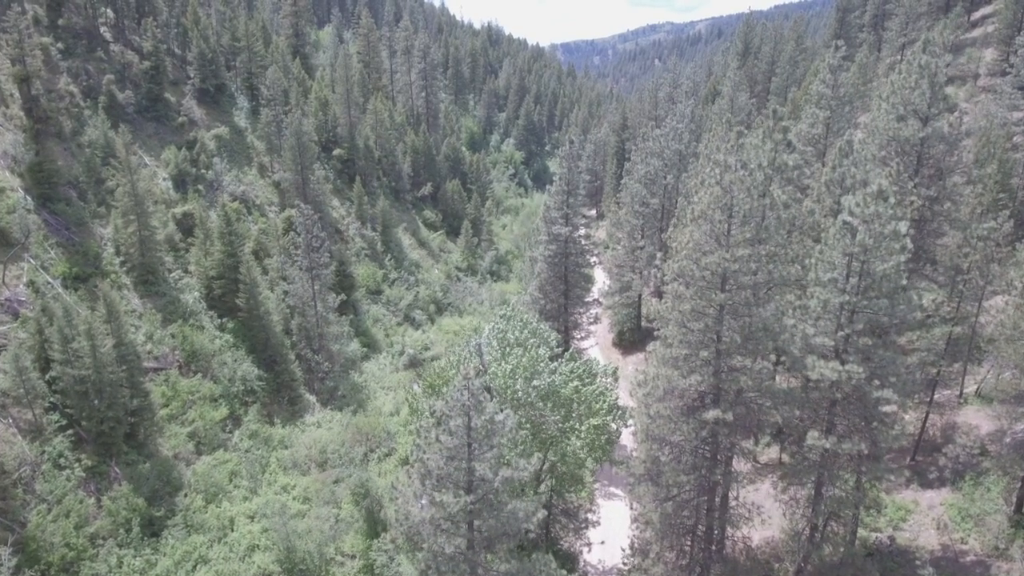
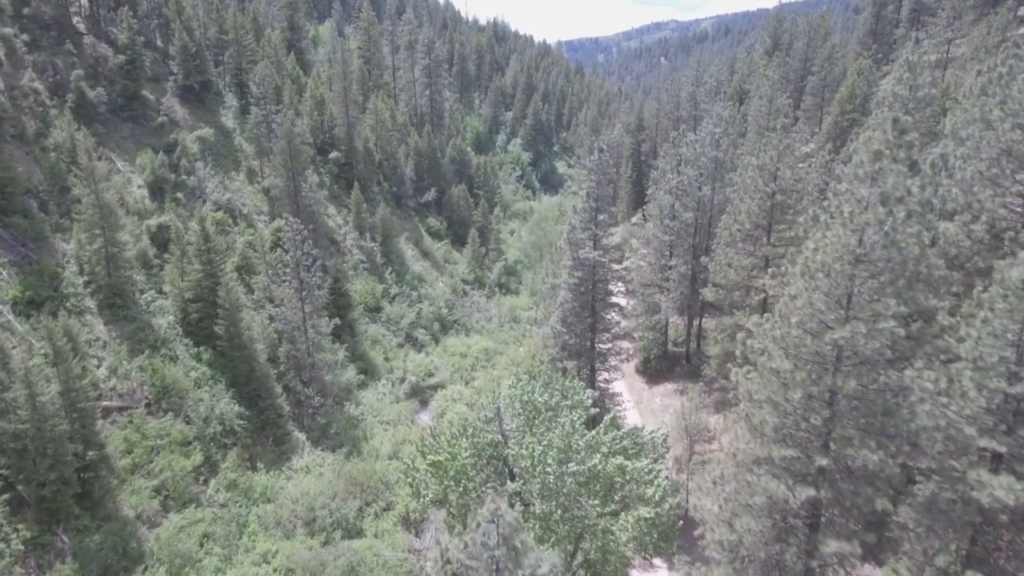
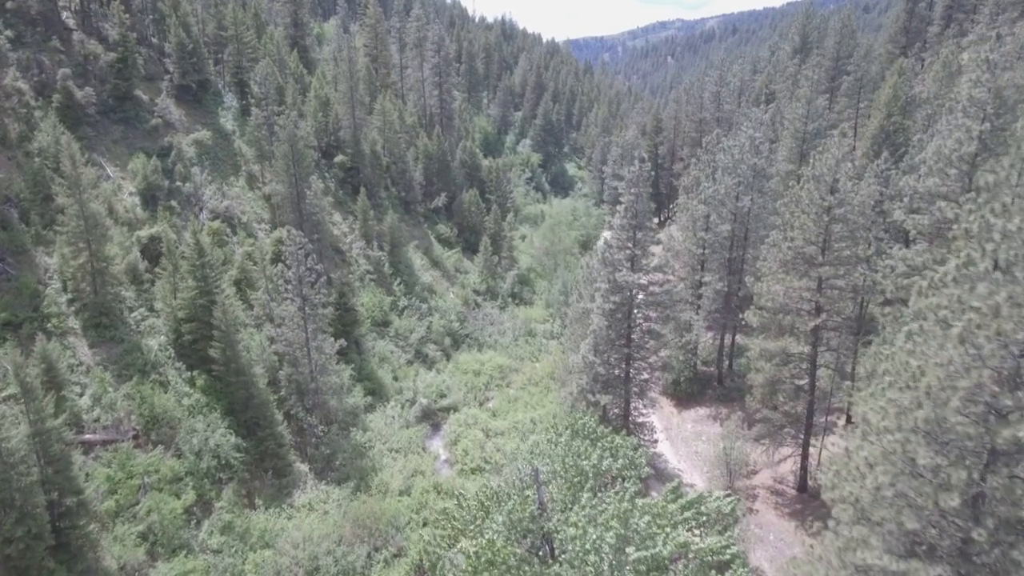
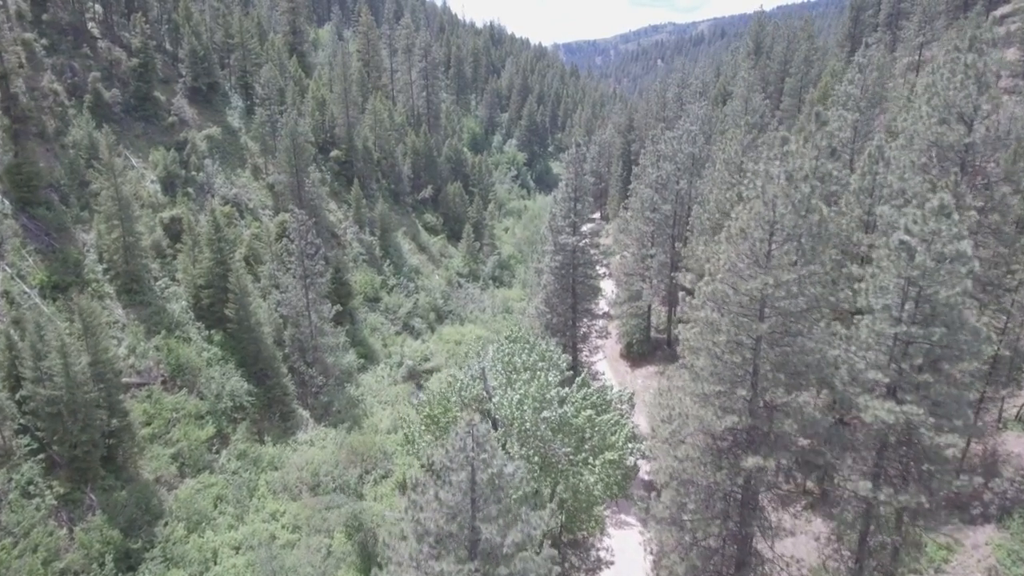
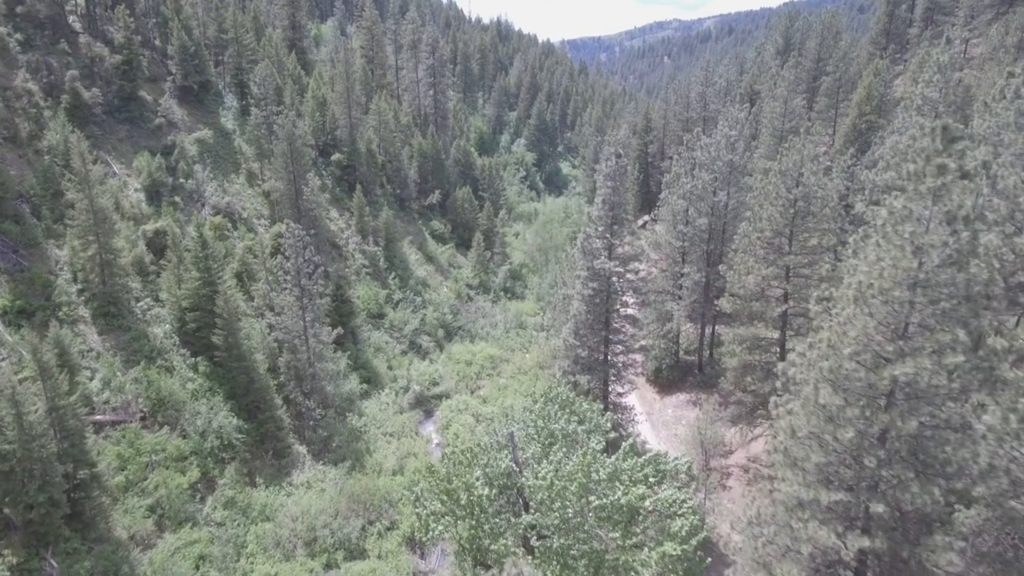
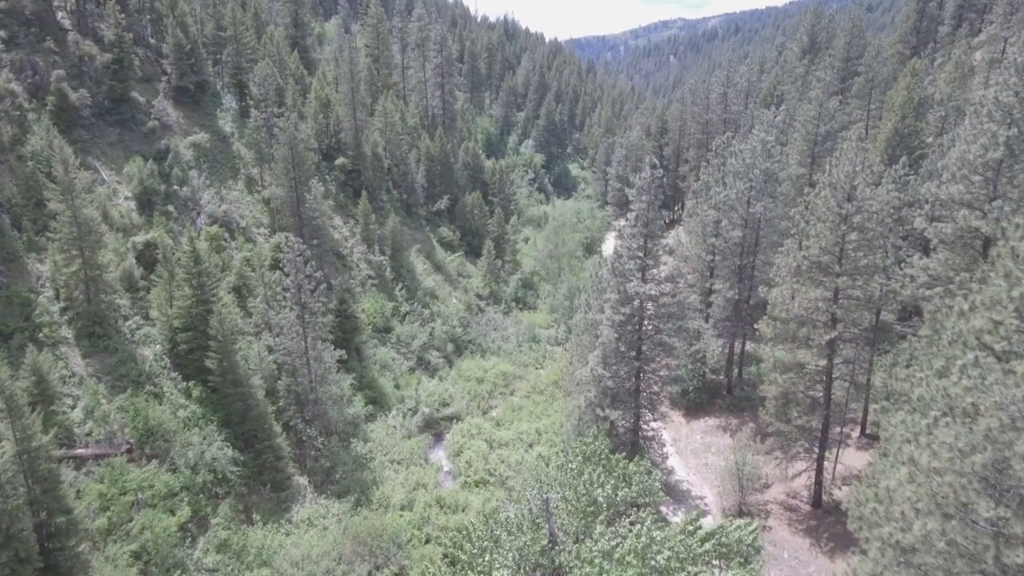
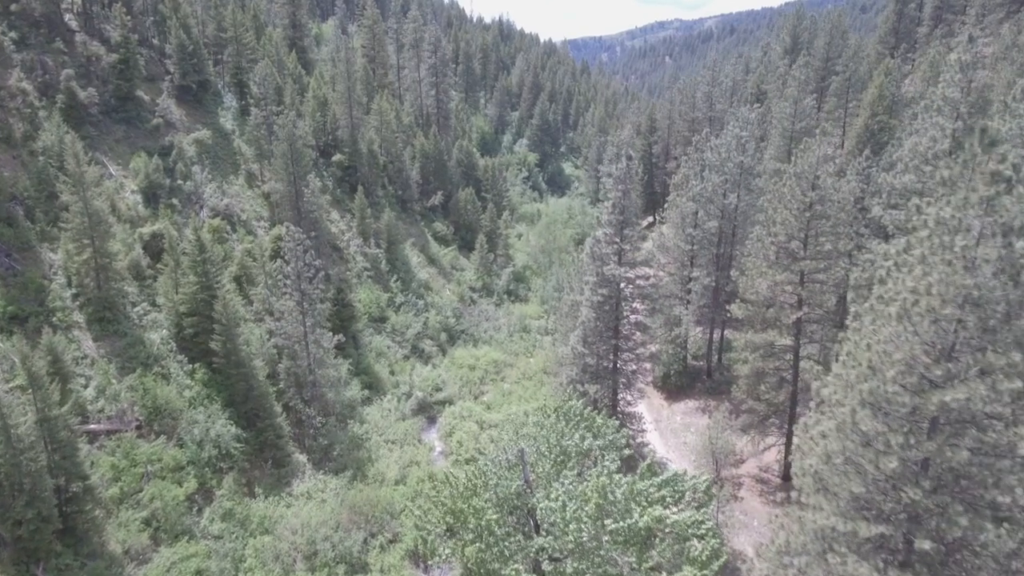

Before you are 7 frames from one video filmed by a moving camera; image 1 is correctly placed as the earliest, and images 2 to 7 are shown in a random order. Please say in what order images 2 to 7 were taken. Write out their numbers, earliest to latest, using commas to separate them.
4, 2, 5, 7, 3, 6
